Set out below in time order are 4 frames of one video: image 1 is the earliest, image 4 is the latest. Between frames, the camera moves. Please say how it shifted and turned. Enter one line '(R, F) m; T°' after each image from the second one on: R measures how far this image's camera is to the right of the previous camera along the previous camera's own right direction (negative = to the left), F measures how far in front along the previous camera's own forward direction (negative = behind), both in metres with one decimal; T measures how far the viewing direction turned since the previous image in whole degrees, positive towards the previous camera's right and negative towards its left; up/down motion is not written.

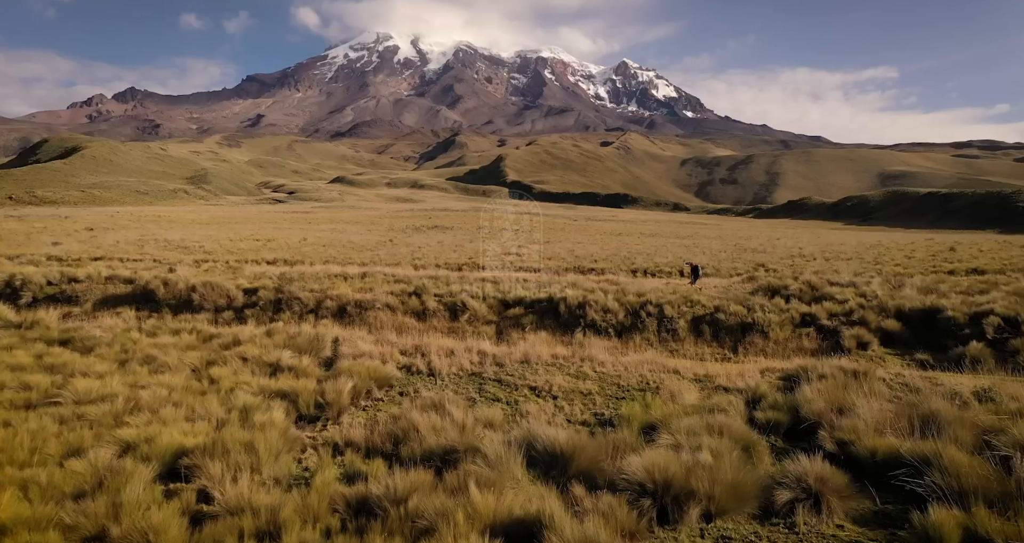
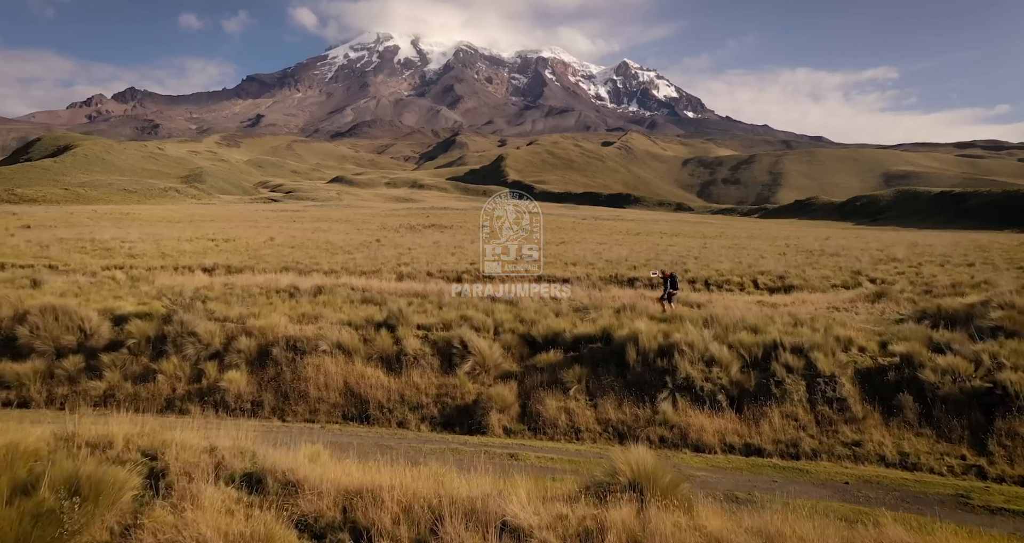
(-0.5, +7.4) m; 0°
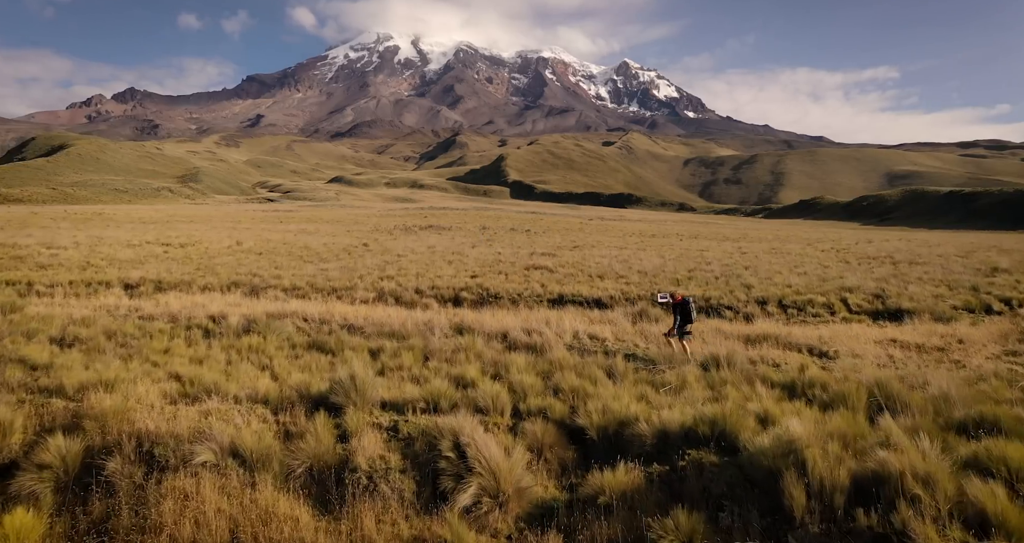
(-0.3, +5.3) m; 0°
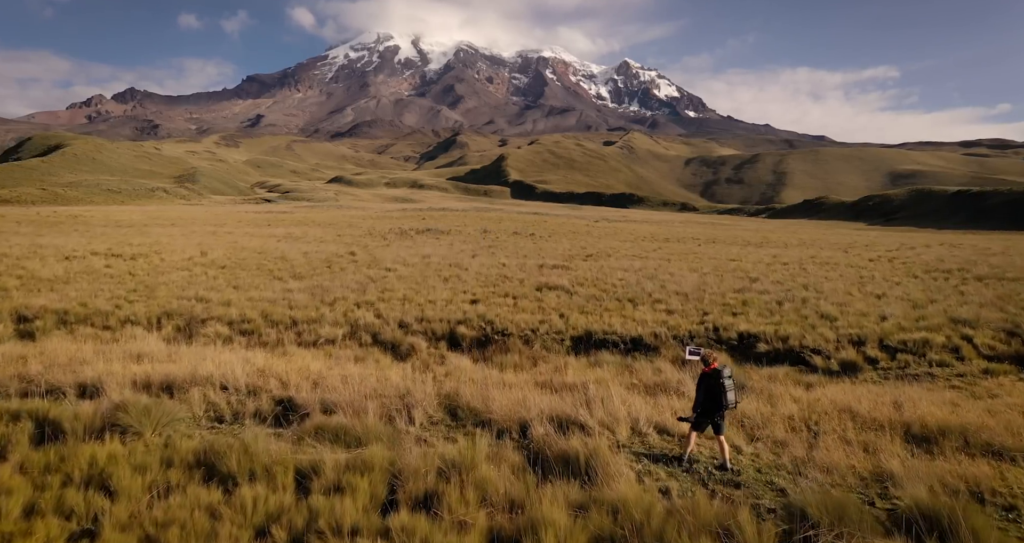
(-0.2, +4.3) m; 0°
